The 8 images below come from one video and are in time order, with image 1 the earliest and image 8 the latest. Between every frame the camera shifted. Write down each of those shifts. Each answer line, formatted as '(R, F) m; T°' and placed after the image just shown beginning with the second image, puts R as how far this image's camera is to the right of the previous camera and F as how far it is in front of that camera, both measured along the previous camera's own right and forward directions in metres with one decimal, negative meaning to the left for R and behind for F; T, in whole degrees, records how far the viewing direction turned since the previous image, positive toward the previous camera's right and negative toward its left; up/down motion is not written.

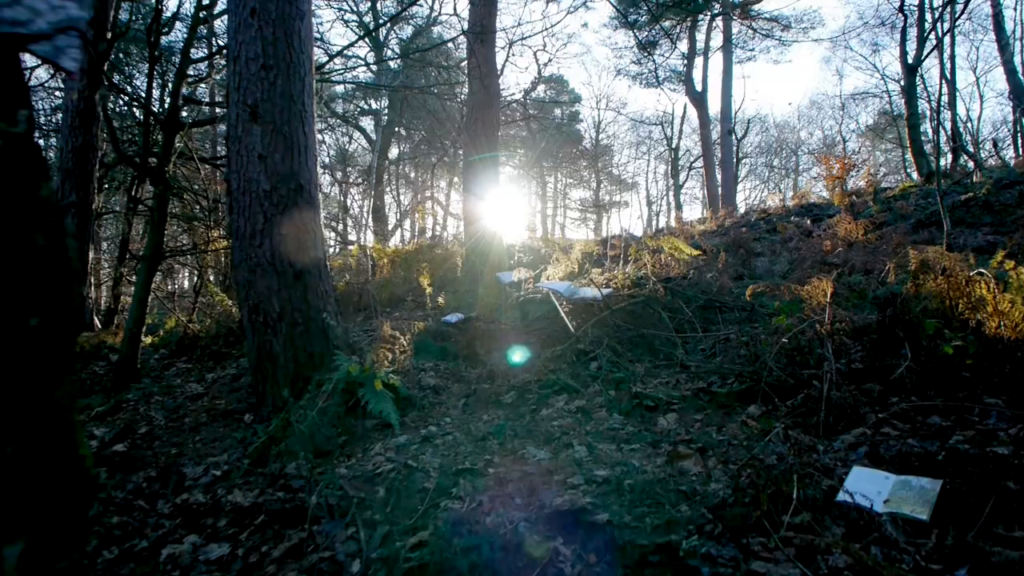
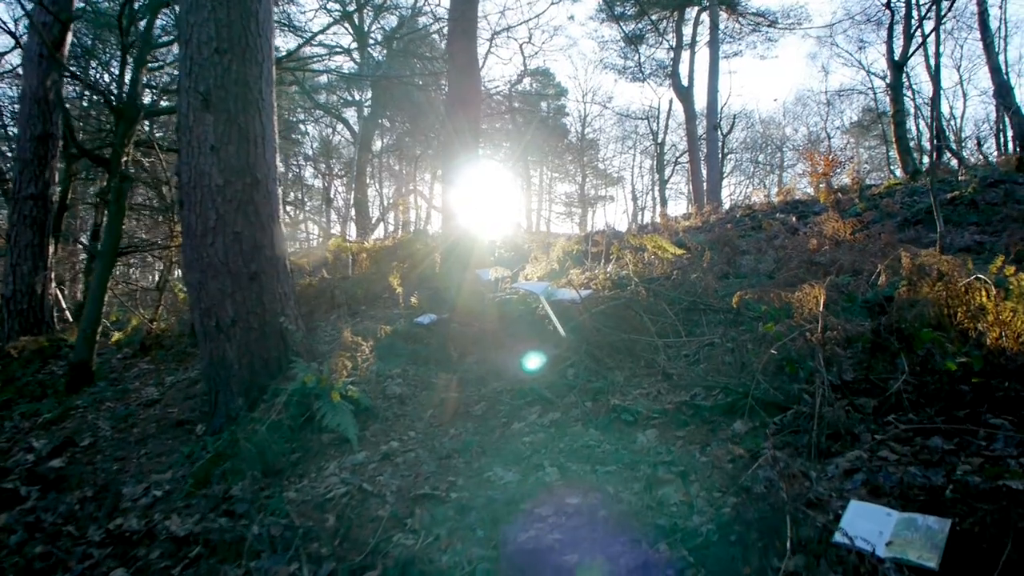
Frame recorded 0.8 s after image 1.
(+0.1, +0.3) m; +1°
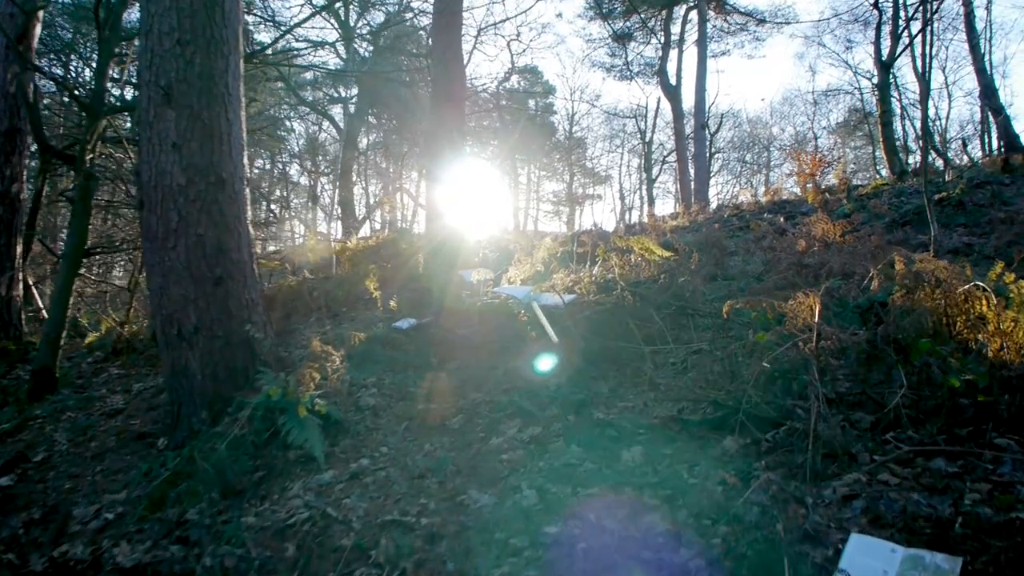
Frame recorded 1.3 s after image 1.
(+0.1, +0.2) m; +1°
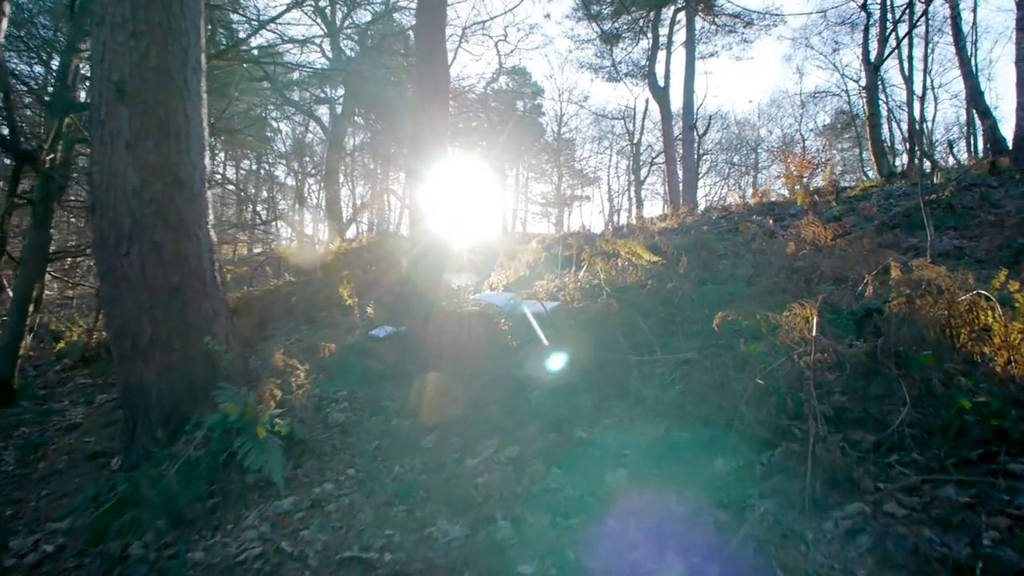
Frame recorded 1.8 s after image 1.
(+0.1, +0.3) m; +1°
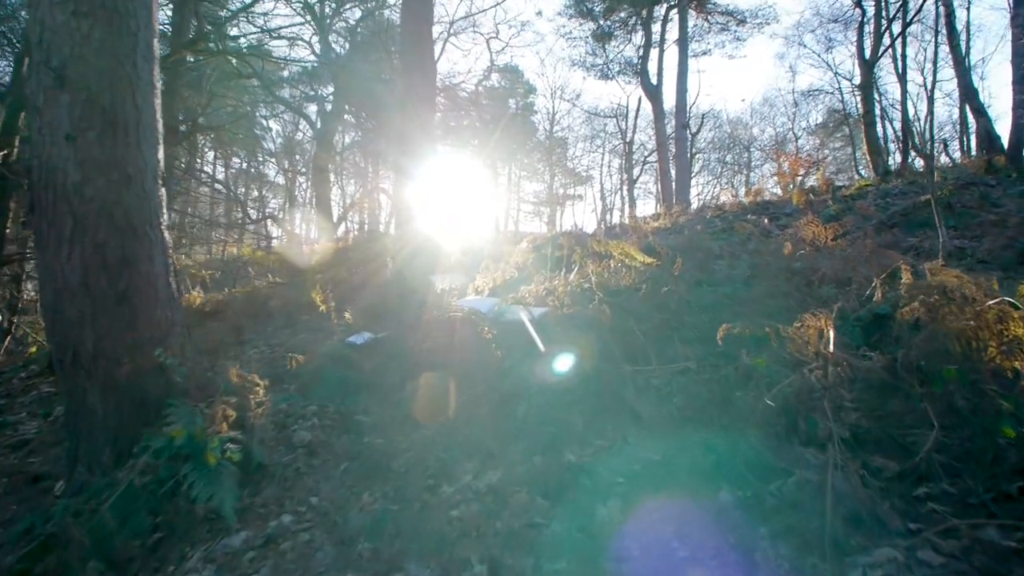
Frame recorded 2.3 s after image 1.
(+0.1, +0.4) m; +1°
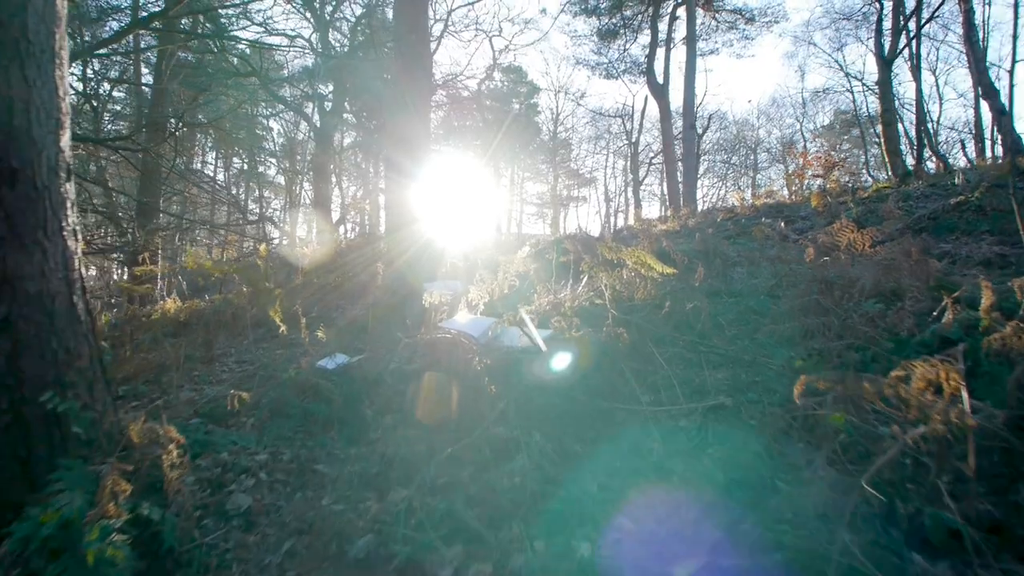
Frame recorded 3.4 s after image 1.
(0.0, +0.9) m; 0°
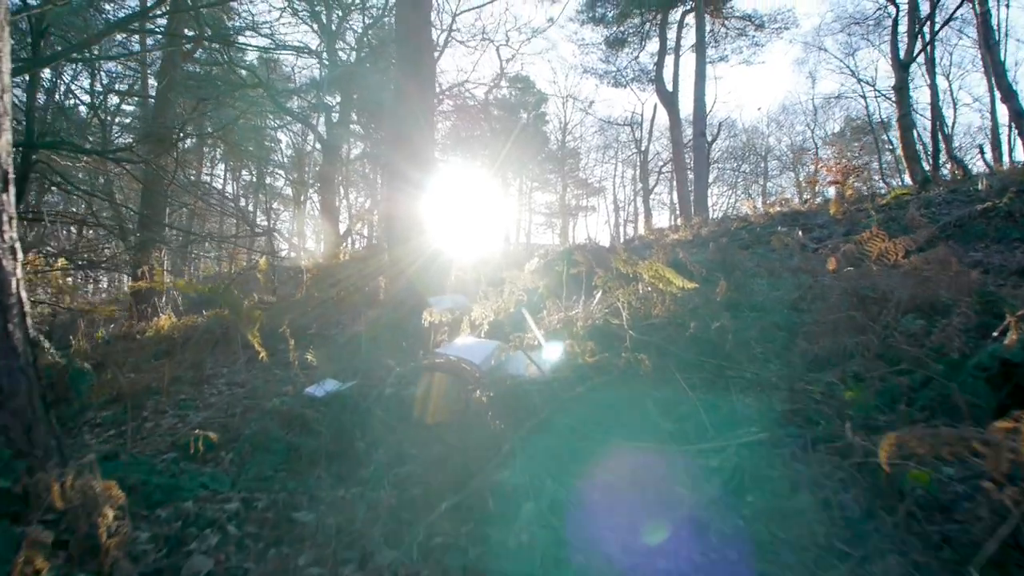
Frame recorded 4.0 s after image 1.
(0.0, +0.5) m; -1°
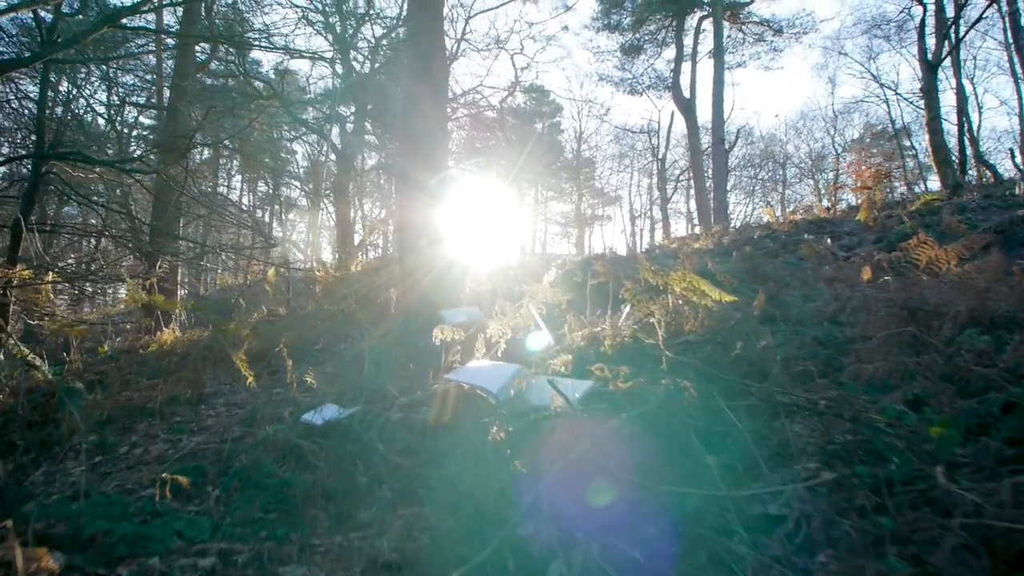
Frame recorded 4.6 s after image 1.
(0.0, +0.5) m; -1°
